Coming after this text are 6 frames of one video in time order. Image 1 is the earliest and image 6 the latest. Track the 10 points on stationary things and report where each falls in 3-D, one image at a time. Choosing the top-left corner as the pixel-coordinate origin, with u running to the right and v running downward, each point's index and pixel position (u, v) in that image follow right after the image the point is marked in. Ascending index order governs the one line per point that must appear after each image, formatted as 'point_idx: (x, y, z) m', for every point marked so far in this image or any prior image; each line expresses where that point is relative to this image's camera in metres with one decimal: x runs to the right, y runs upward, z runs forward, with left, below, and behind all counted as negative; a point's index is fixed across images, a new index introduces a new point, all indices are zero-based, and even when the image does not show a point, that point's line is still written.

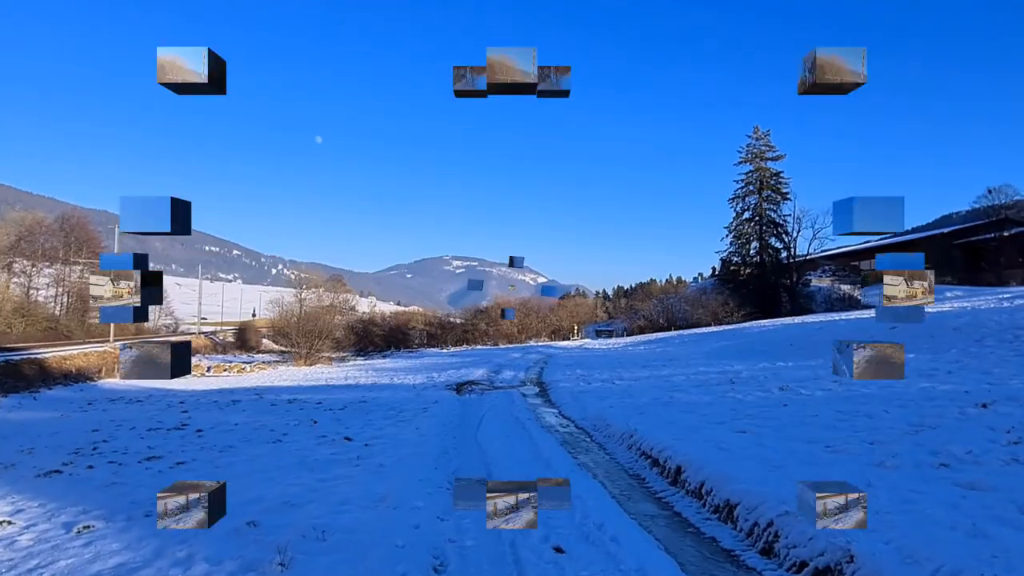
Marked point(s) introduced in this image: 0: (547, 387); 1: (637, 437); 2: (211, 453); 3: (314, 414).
0: (+1.2, -3.1, +19.5) m
1: (+1.9, -2.2, +9.3) m
2: (-5.1, -2.8, +10.3) m
3: (-5.0, -3.3, +15.4) m
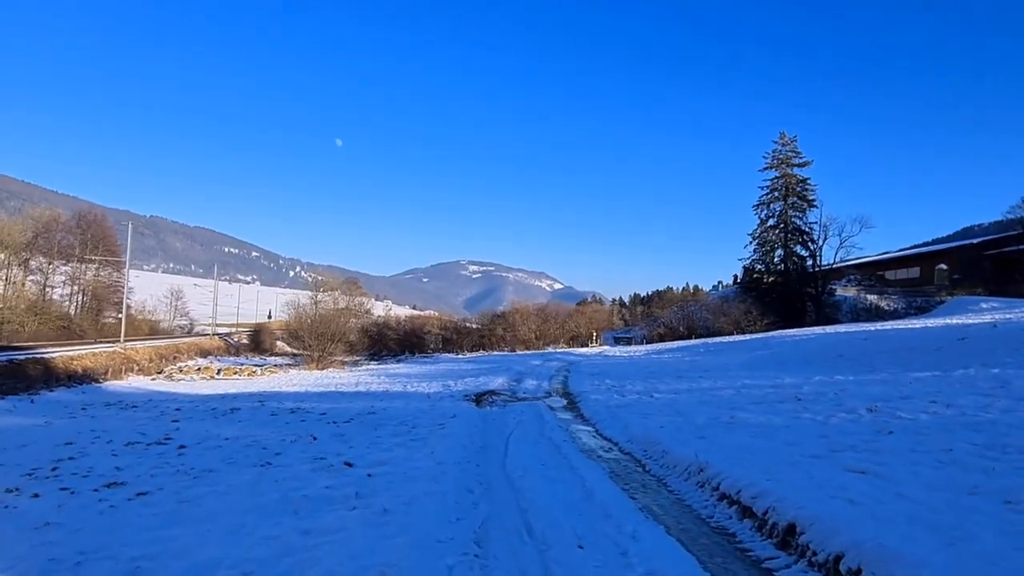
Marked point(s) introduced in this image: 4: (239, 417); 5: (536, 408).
0: (+1.8, -3.2, +17.7) m
1: (+2.3, -2.1, +7.4) m
2: (-4.6, -2.7, +8.6) m
3: (-4.4, -3.2, +13.7) m
4: (-7.8, -3.7, +17.4) m
5: (+0.6, -3.1, +15.7) m
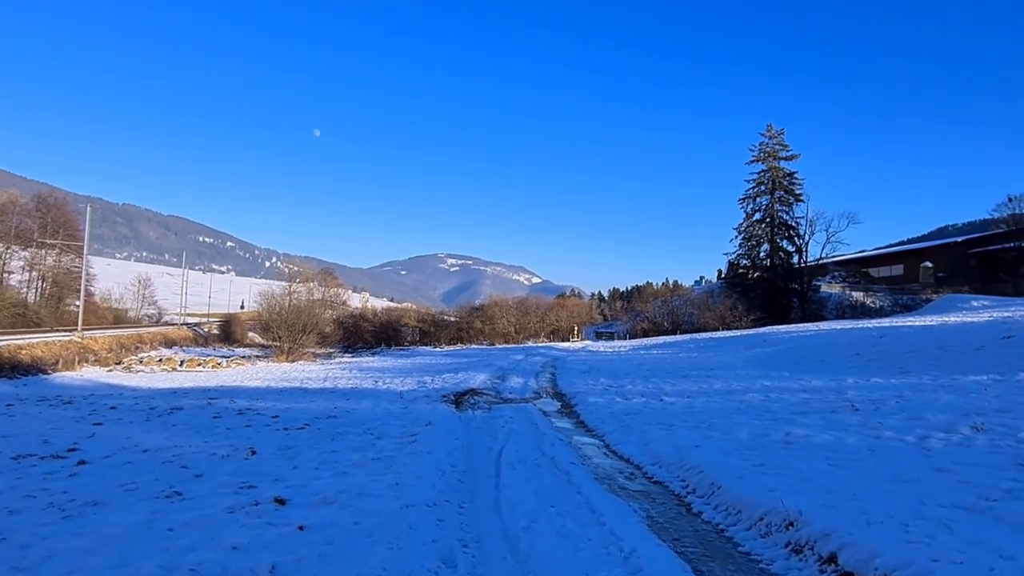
0: (+1.5, -2.8, +15.4) m
1: (+2.3, -1.9, +5.1) m
2: (-4.6, -2.4, +6.1) m
3: (-4.6, -2.8, +11.2) m
4: (-8.1, -3.2, +14.8) m
5: (+0.3, -2.7, +13.4) m
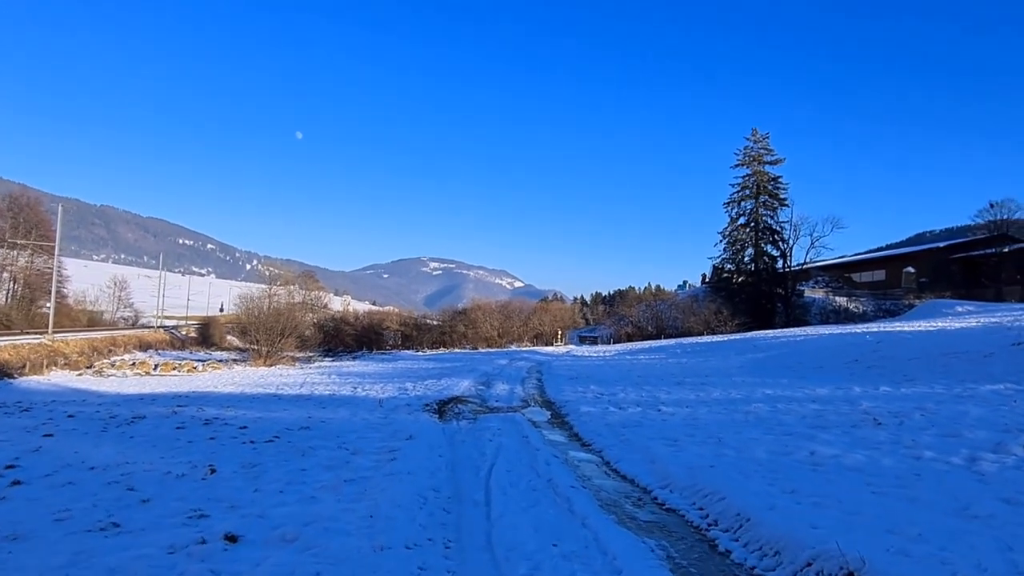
0: (+1.2, -2.9, +14.4) m
1: (+2.3, -1.9, +4.3) m
2: (-4.7, -2.3, +5.0) m
3: (-4.8, -2.8, +10.1) m
4: (-8.4, -3.2, +13.6) m
5: (+0.1, -2.8, +12.4) m
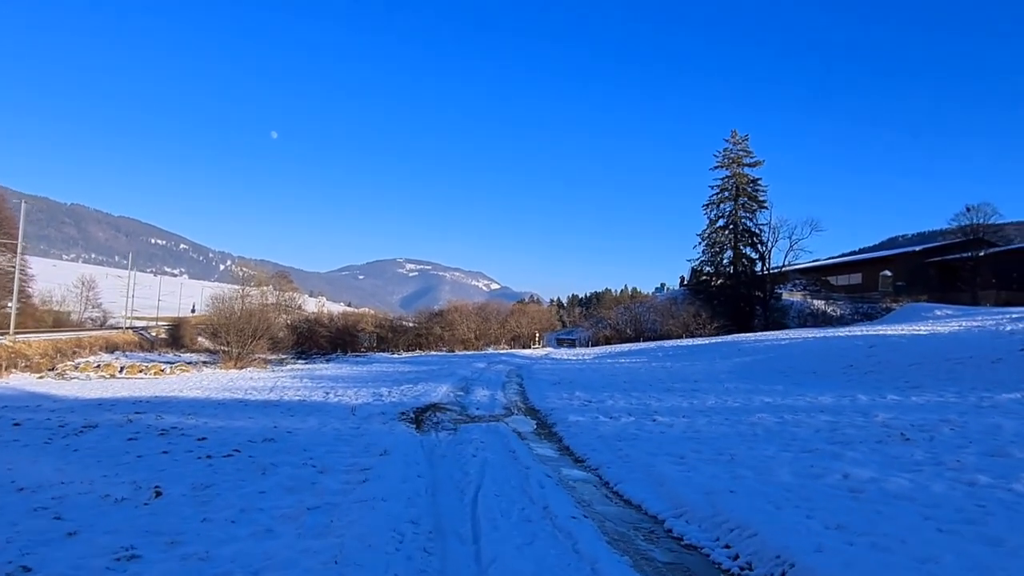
0: (+0.8, -2.9, +13.5) m
1: (+2.3, -1.9, +3.4) m
2: (-4.7, -2.3, +3.8) m
3: (-5.0, -2.8, +9.0) m
4: (-8.7, -3.2, +12.3) m
5: (-0.2, -2.8, +11.4) m
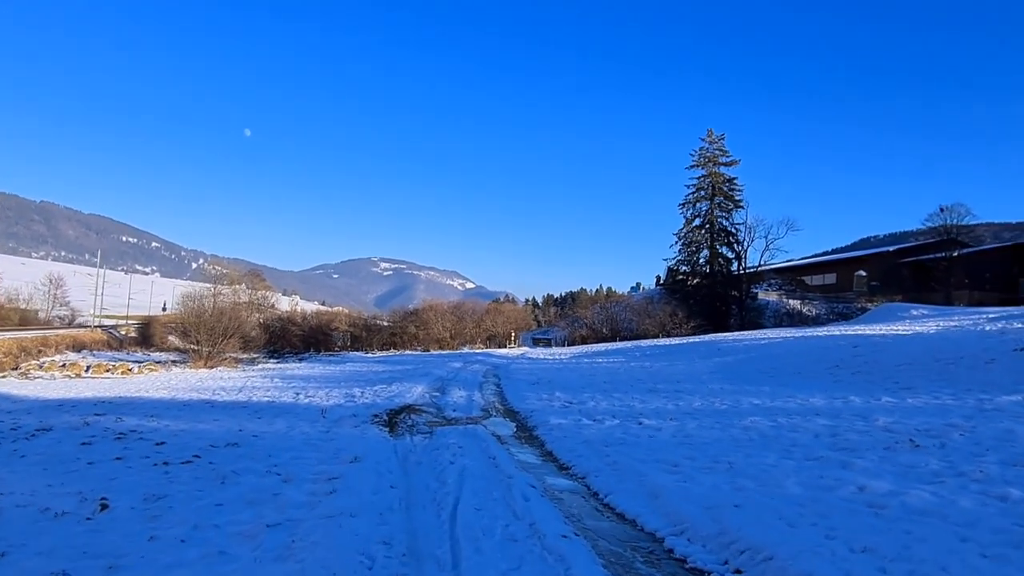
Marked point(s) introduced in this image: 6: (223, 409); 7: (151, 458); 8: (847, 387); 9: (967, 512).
0: (+0.4, -2.8, +12.9) m
1: (+2.3, -1.8, +2.8) m
2: (-4.7, -2.2, +3.0) m
3: (-5.2, -2.7, +8.2) m
4: (-9.0, -3.1, +11.4) m
5: (-0.5, -2.7, +10.8) m
6: (-7.7, -3.3, +16.5) m
7: (-6.0, -2.8, +10.3) m
8: (+7.6, -2.2, +13.9) m
9: (+3.6, -1.8, +4.9) m
